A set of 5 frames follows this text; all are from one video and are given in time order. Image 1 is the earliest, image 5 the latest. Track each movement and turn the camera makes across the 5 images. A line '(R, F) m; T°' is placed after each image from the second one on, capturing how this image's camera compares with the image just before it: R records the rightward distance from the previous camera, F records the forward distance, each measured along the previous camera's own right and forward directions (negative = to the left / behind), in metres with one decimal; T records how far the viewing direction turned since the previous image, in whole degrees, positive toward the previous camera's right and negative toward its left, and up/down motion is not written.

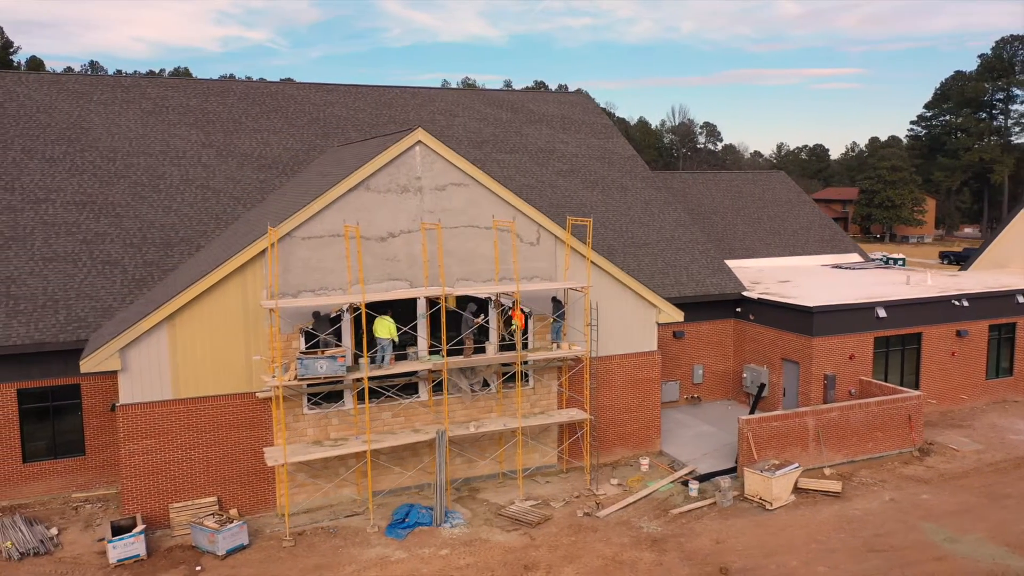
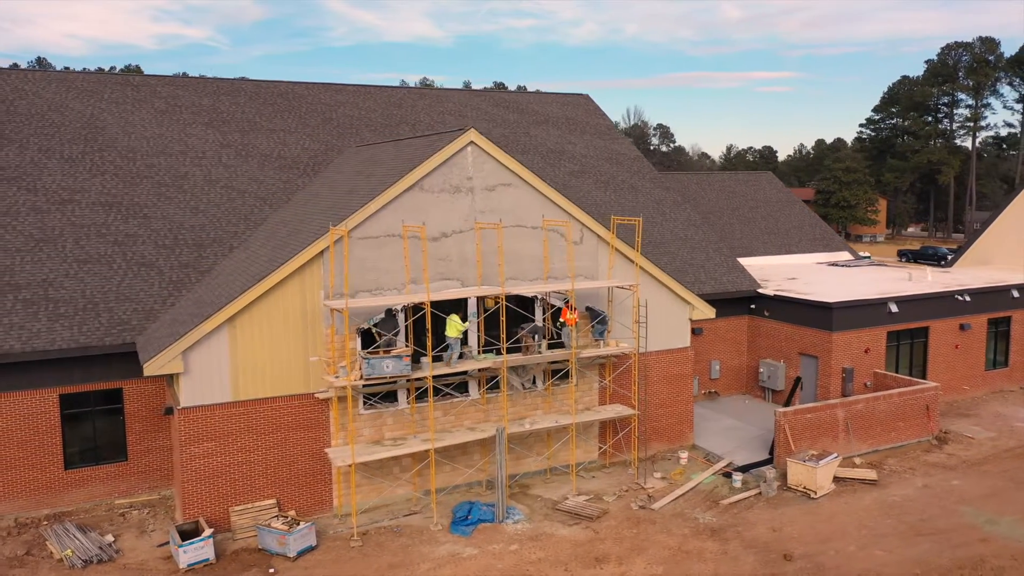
(-2.3, -0.2) m; +3°
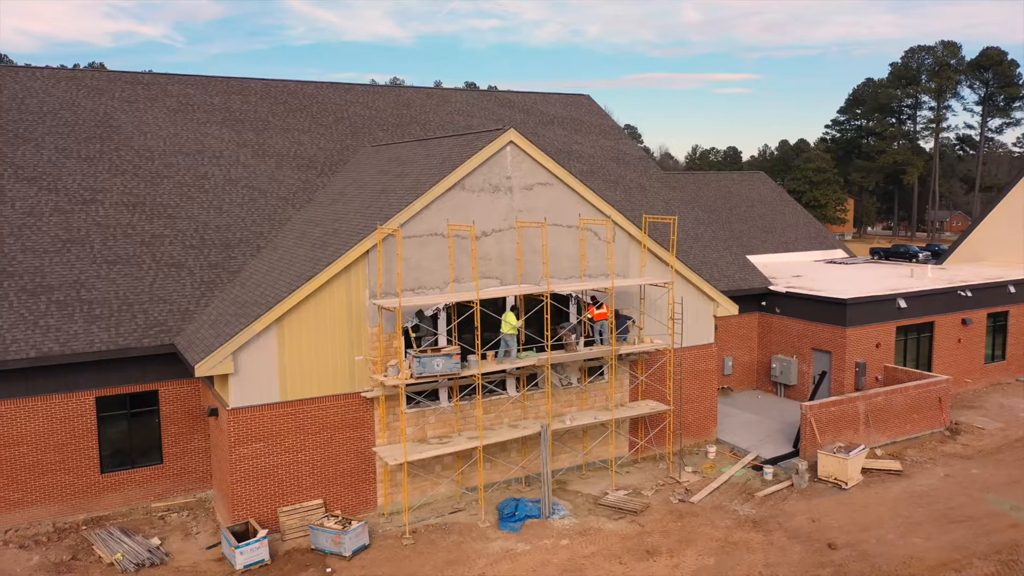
(-1.7, -0.1) m; +2°
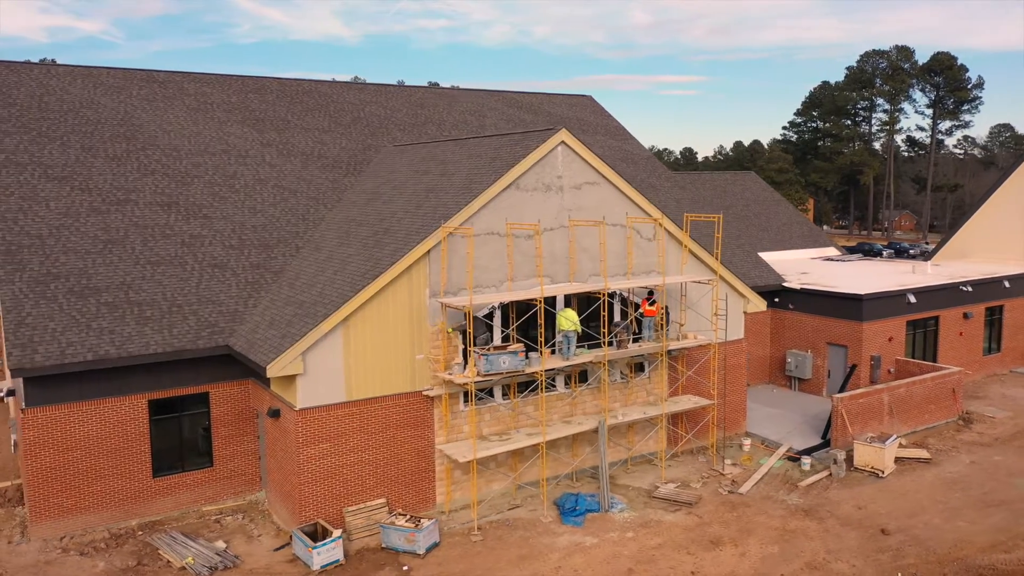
(-2.2, -0.2) m; +3°
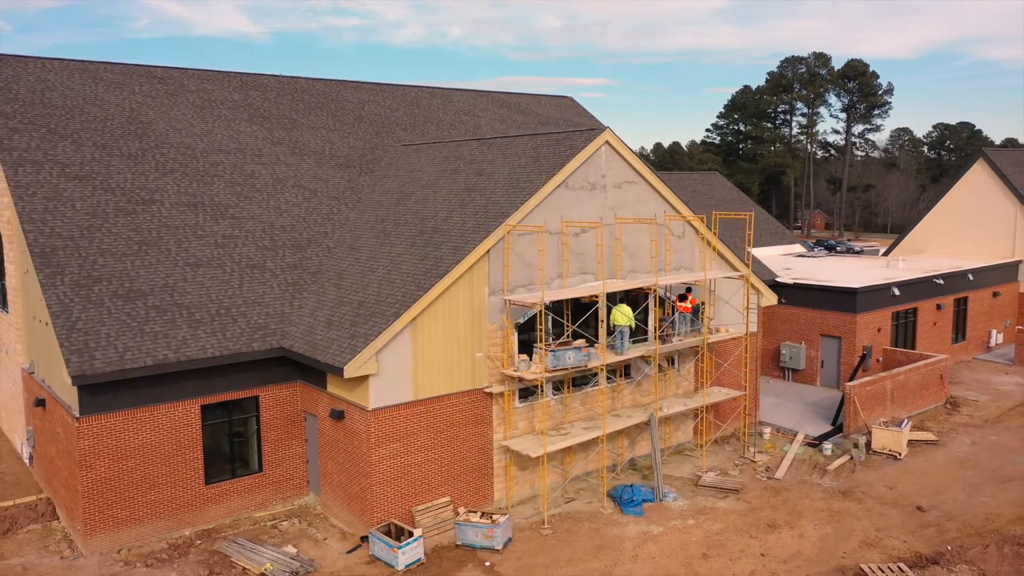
(-3.0, -0.1) m; +6°
